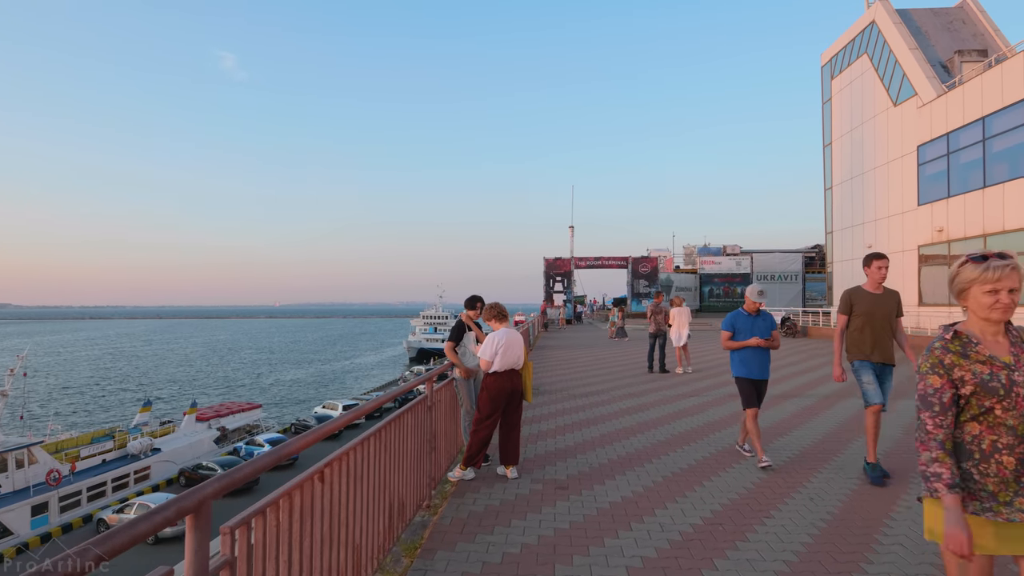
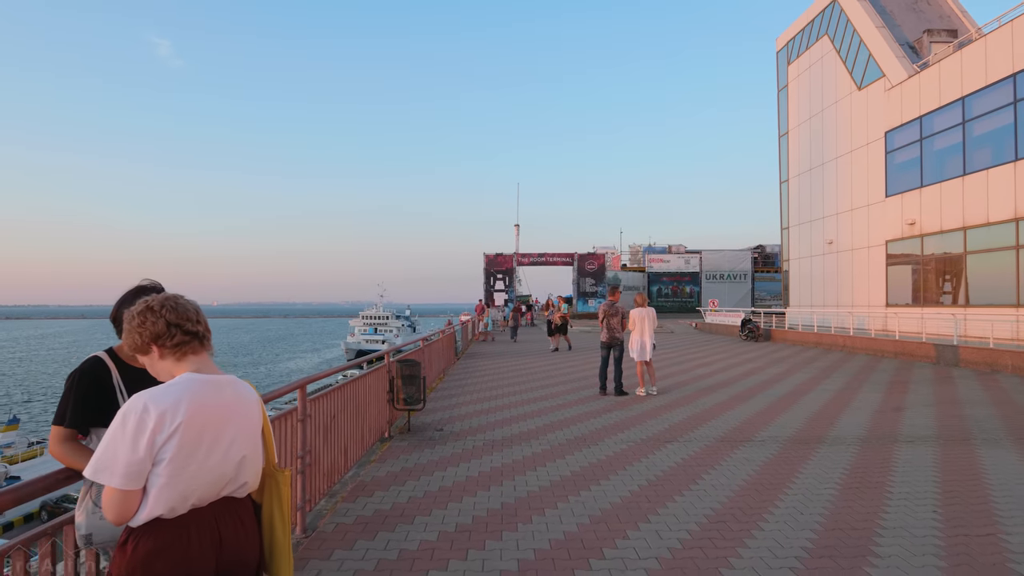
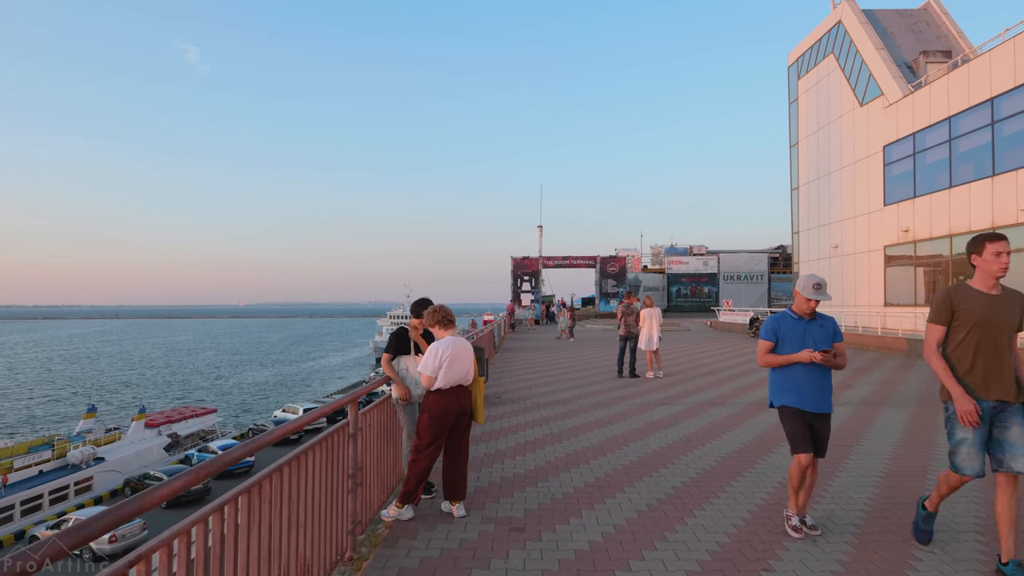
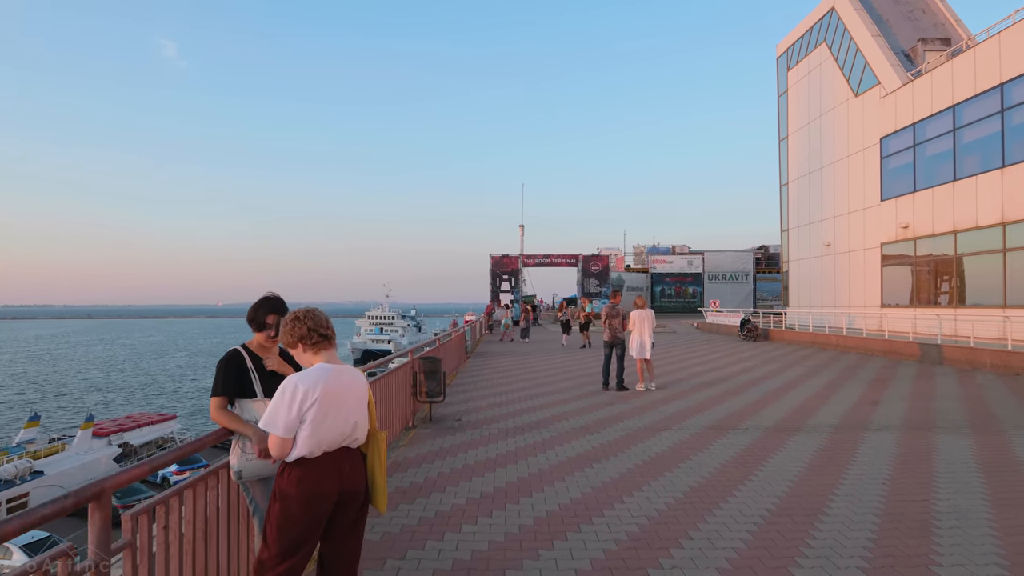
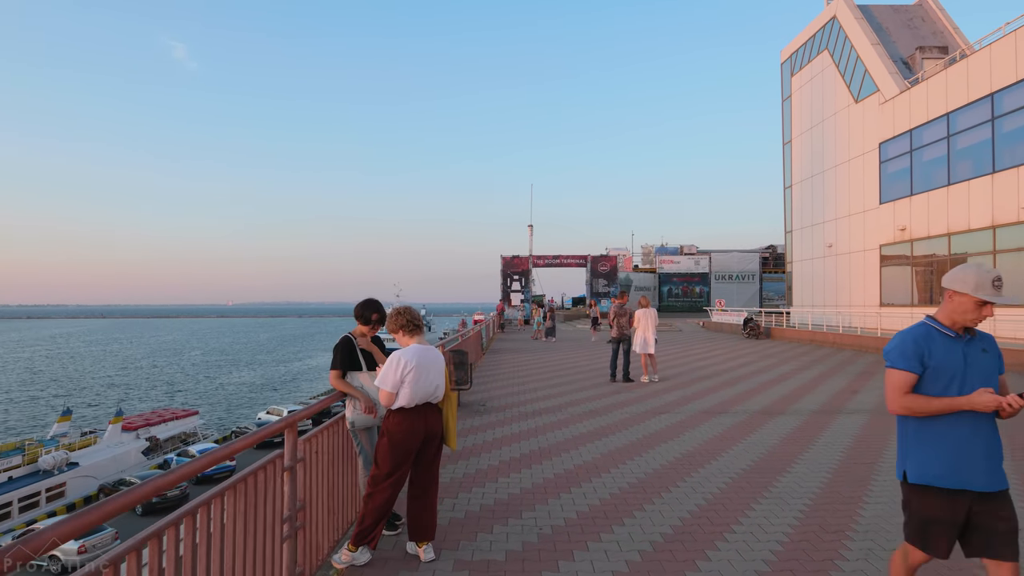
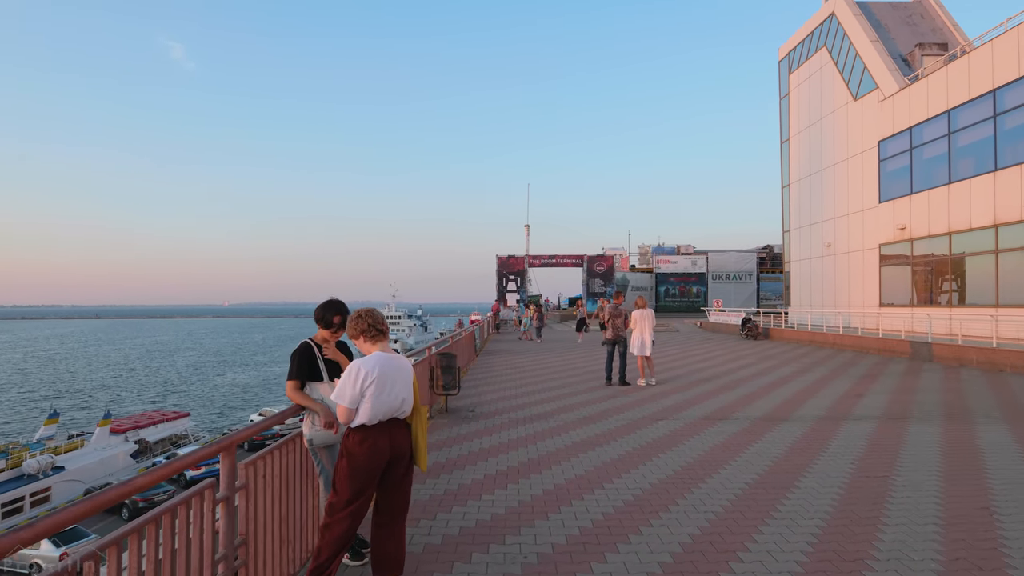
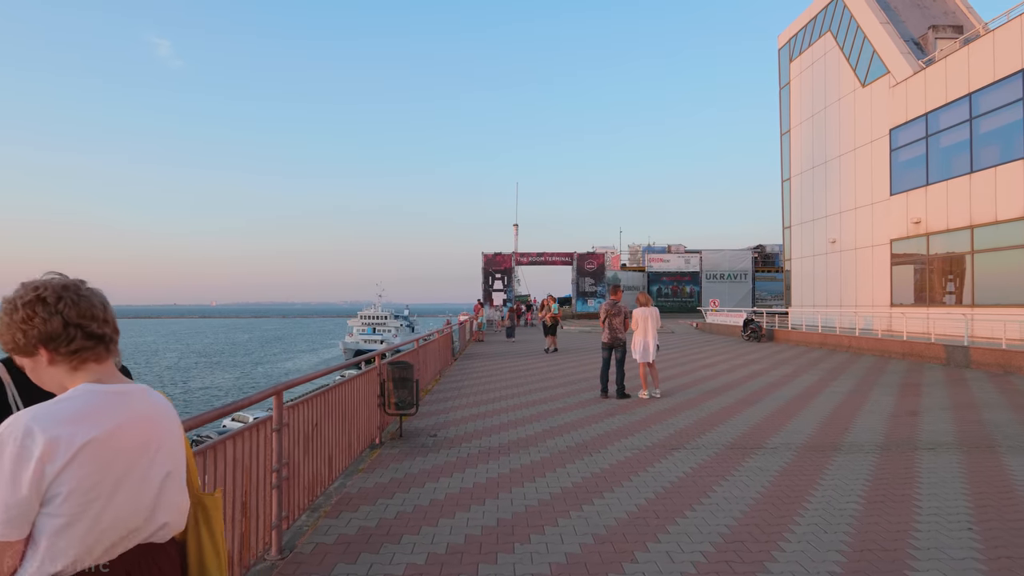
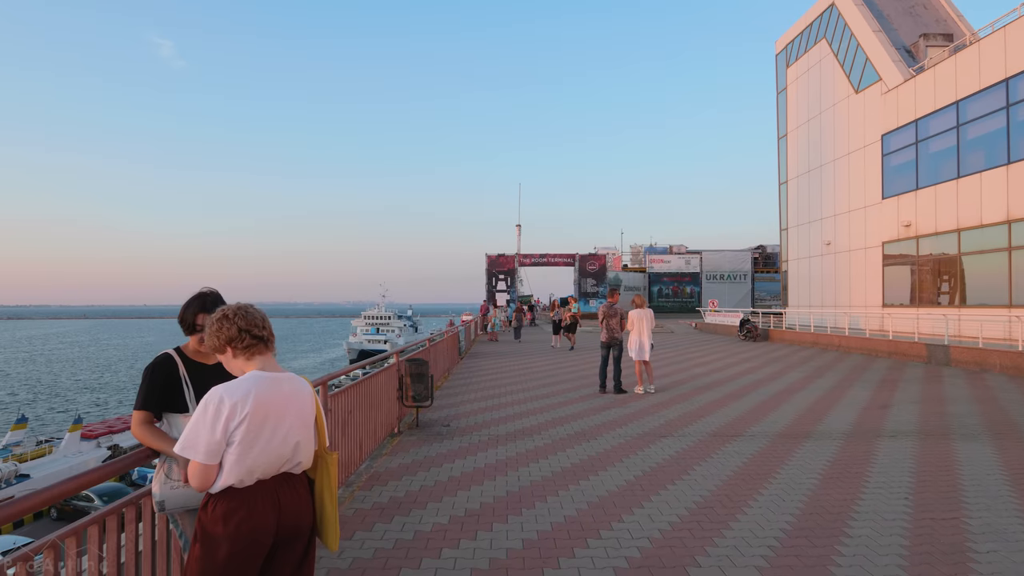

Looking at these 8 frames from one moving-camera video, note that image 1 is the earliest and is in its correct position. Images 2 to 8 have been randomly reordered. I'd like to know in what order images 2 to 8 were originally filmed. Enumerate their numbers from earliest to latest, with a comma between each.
3, 5, 6, 4, 8, 2, 7
